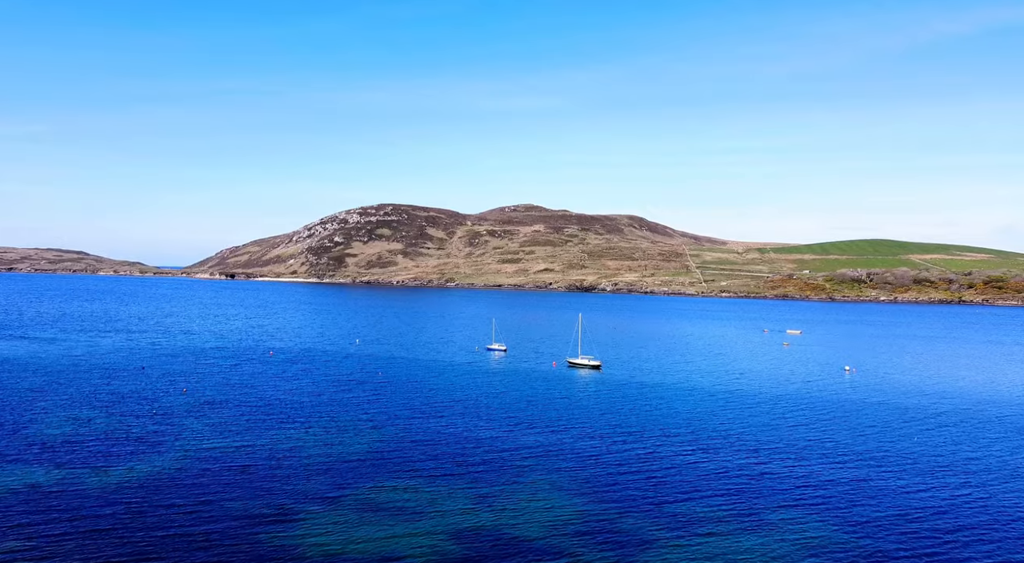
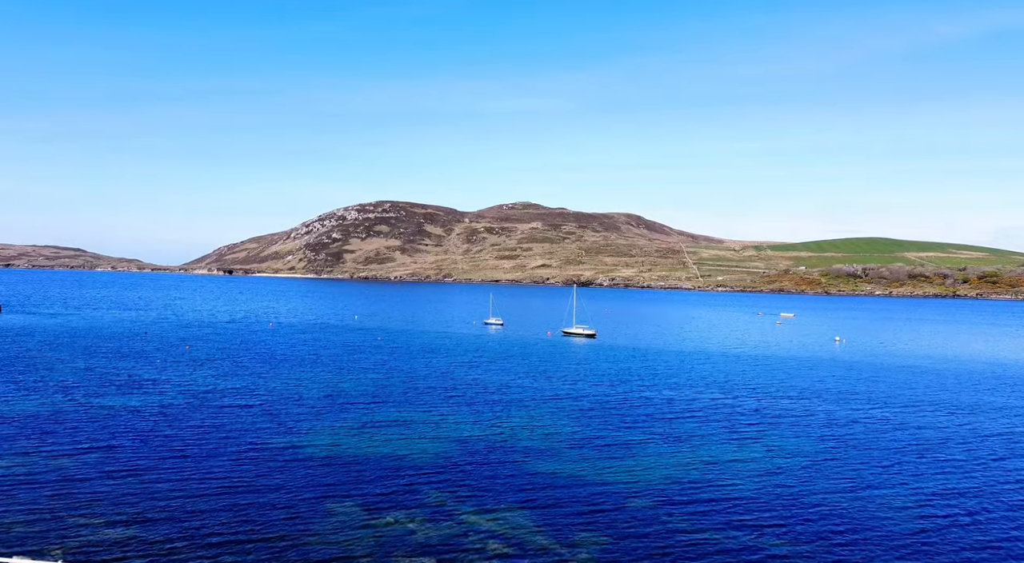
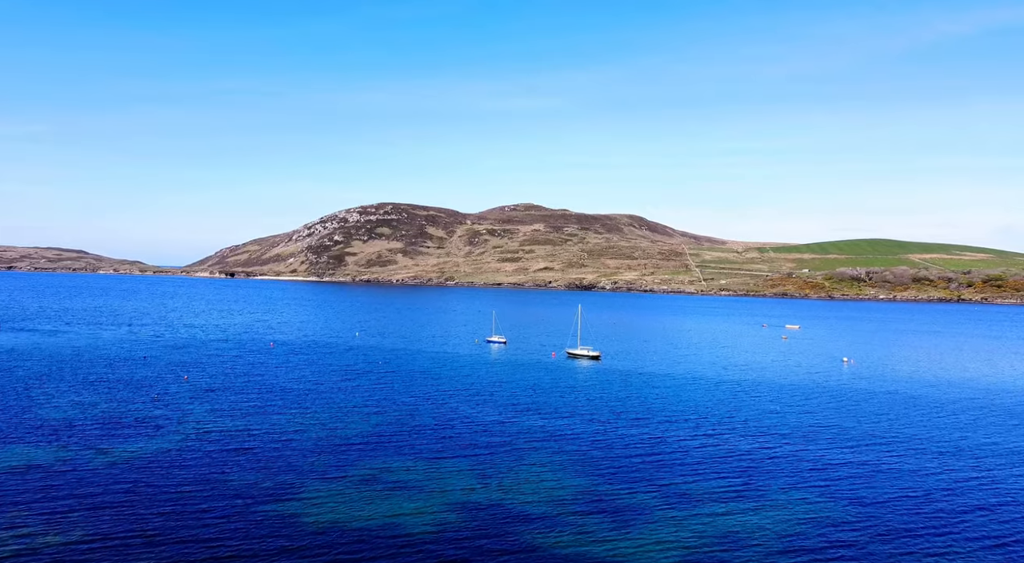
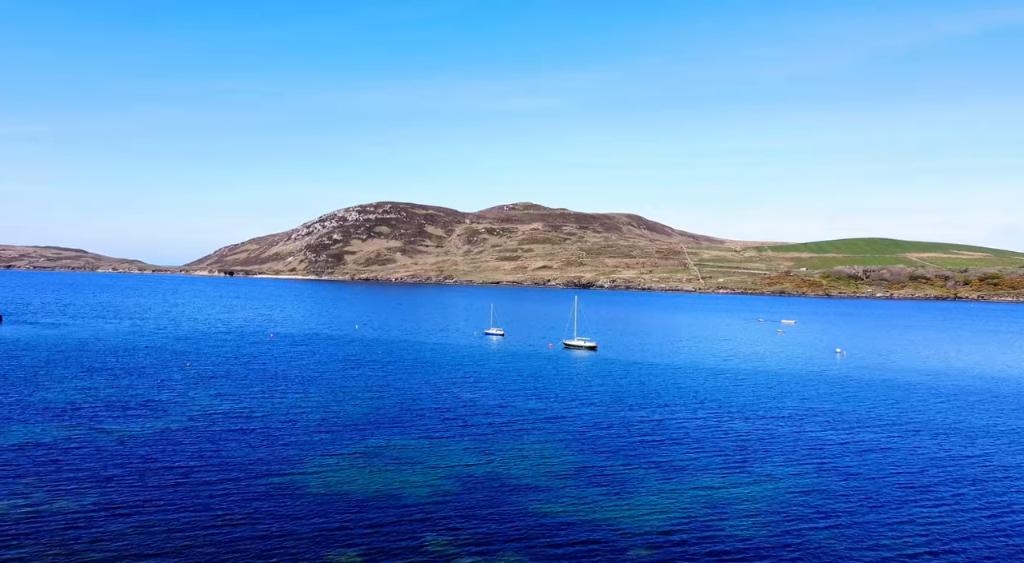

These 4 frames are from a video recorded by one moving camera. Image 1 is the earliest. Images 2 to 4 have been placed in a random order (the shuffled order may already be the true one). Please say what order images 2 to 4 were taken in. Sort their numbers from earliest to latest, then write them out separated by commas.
3, 4, 2
